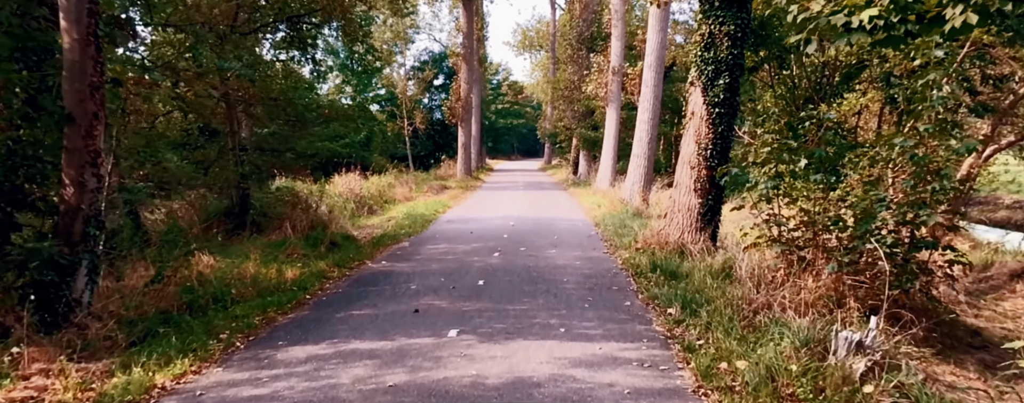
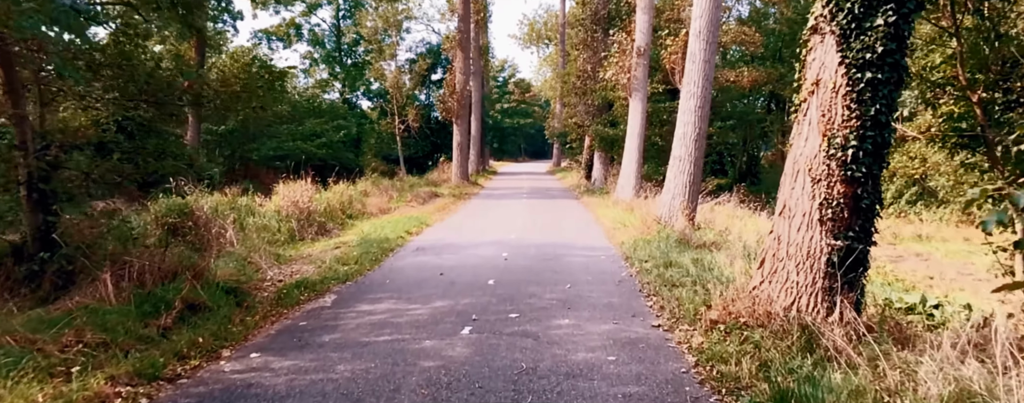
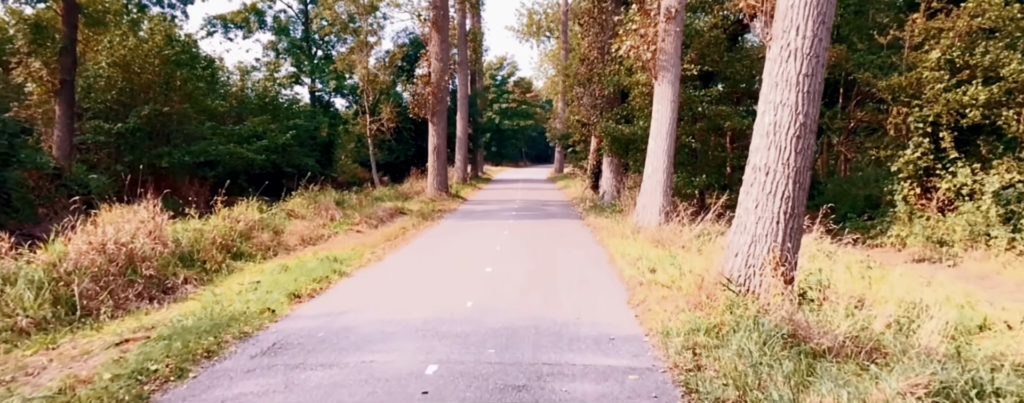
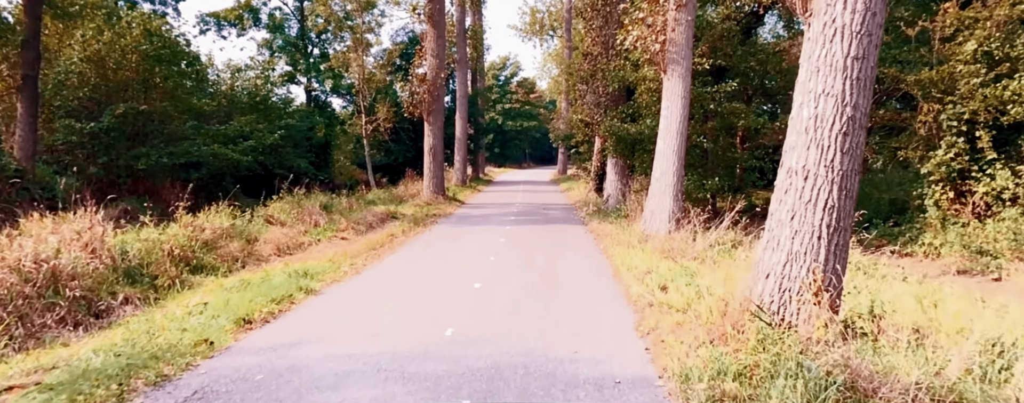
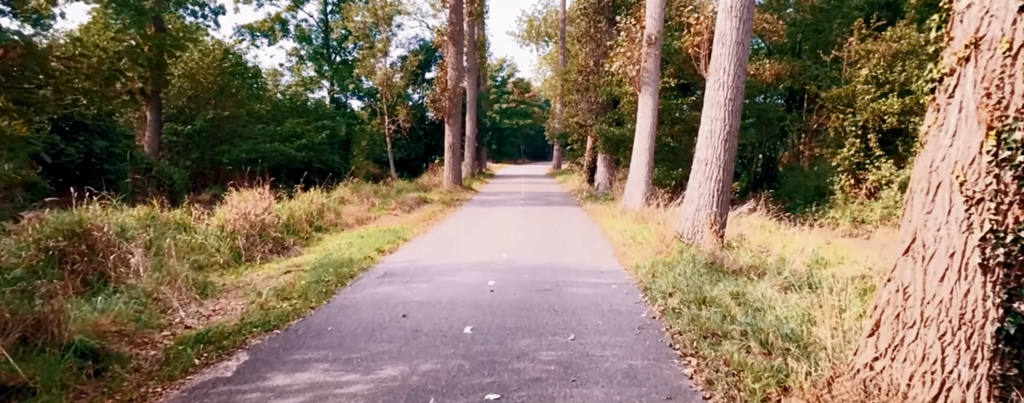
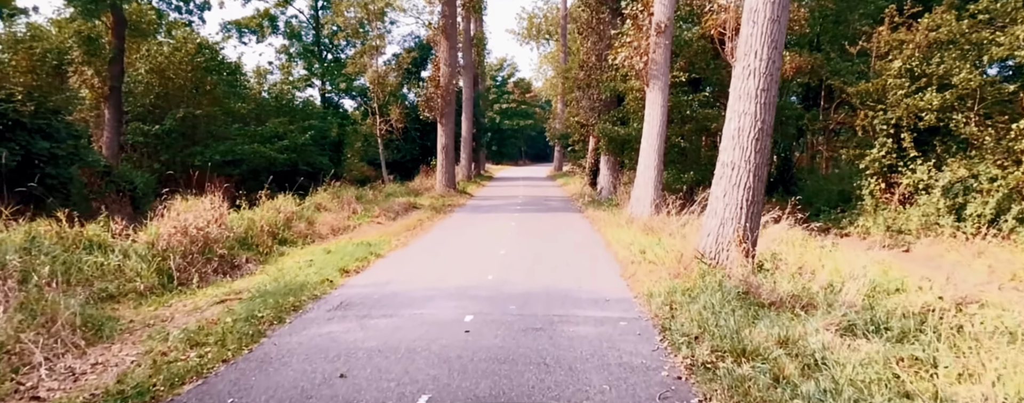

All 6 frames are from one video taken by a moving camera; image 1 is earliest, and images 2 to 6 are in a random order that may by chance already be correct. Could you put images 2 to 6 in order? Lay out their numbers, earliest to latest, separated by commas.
2, 5, 6, 3, 4
